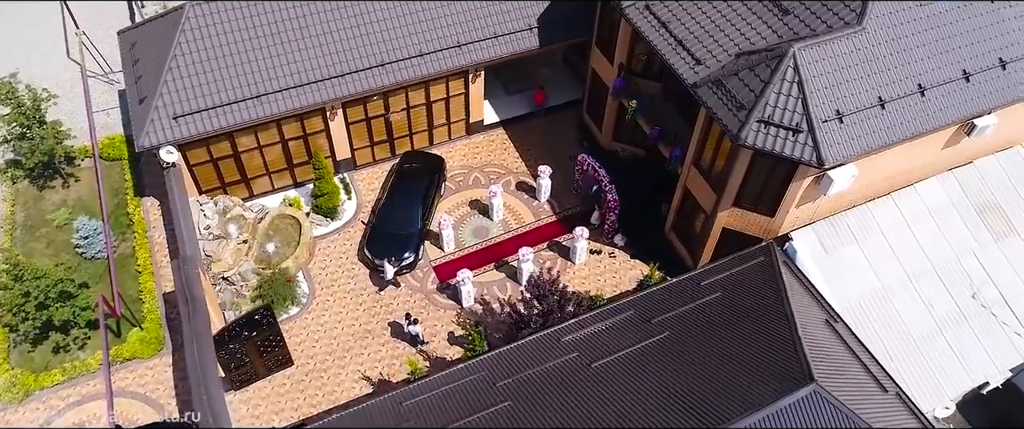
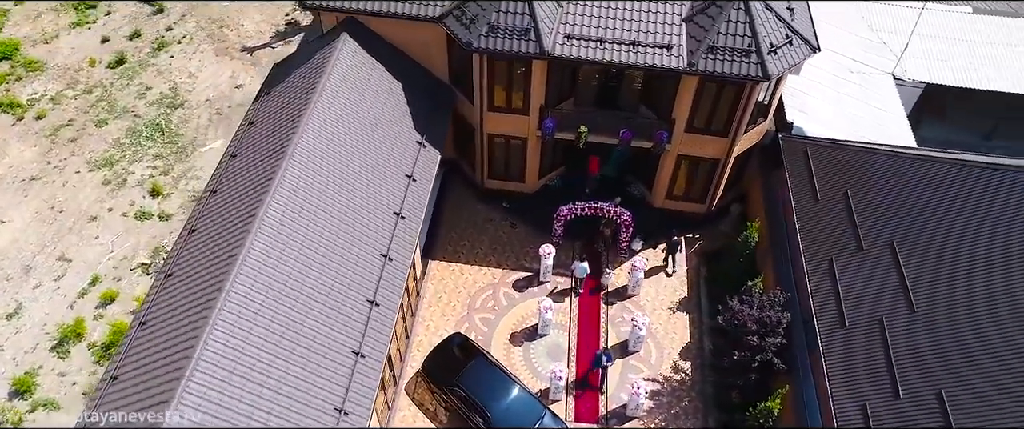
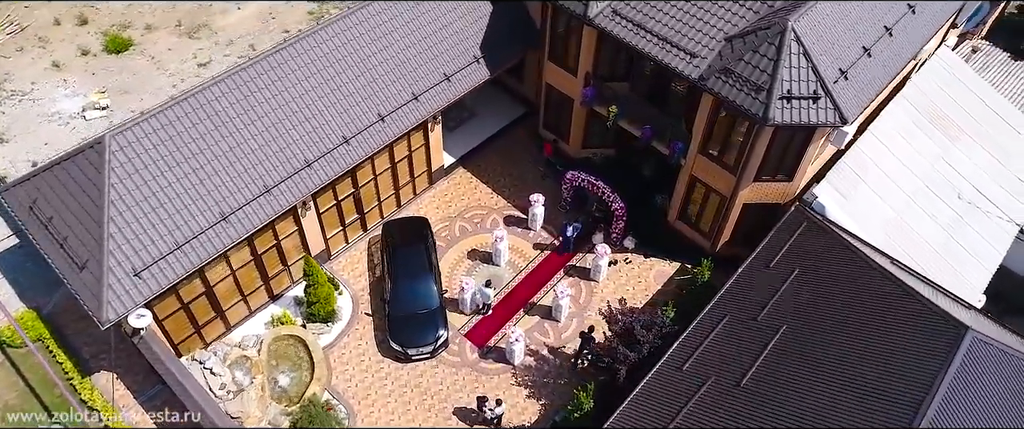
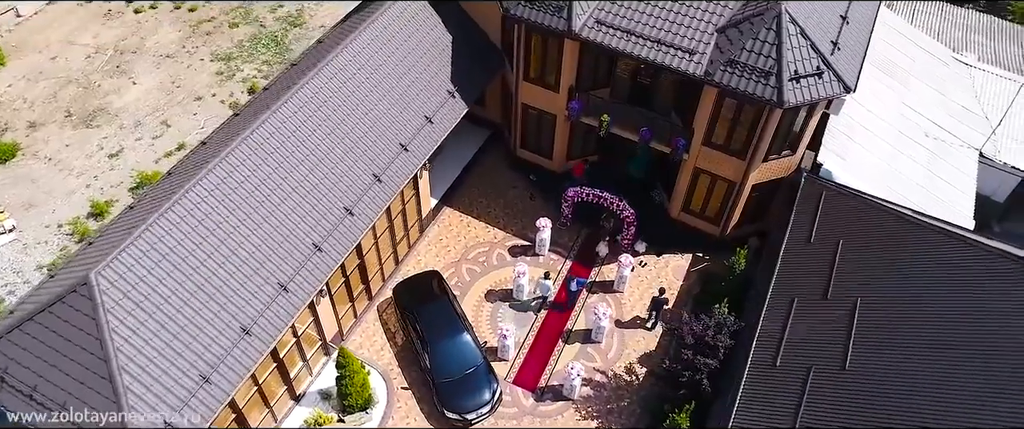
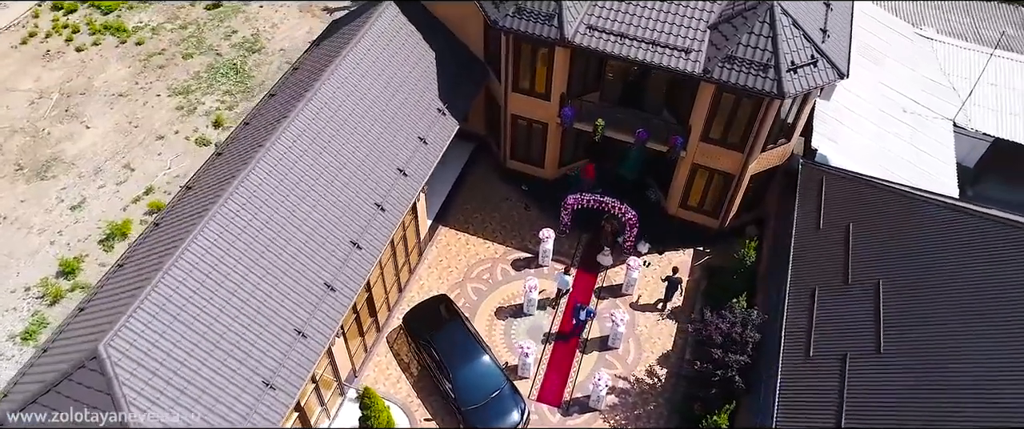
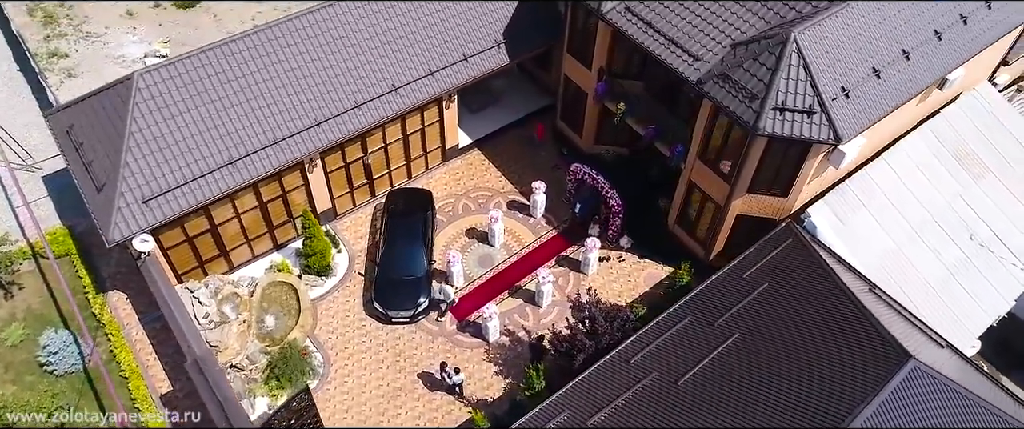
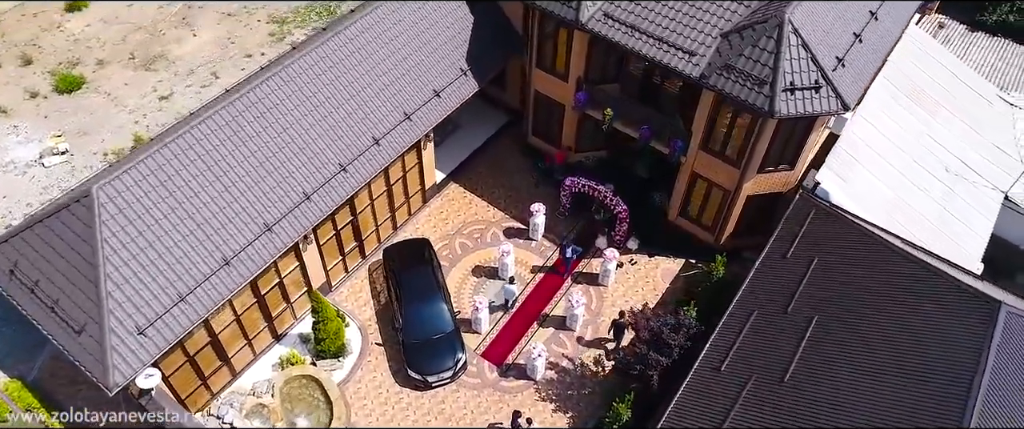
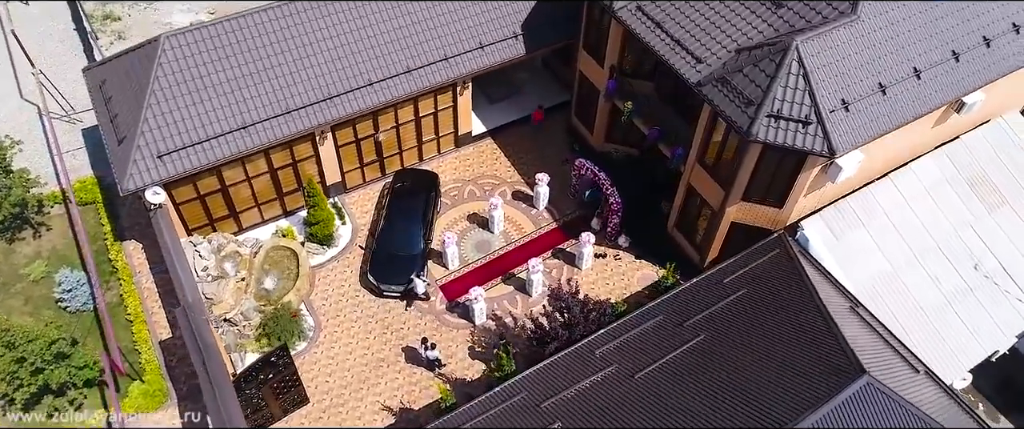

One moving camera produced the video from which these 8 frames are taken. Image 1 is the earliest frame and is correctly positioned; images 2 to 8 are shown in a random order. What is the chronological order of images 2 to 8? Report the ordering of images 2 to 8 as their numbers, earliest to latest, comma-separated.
8, 6, 3, 7, 4, 5, 2
